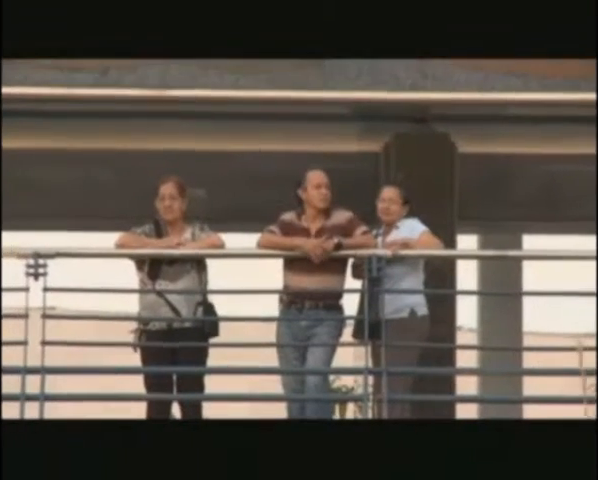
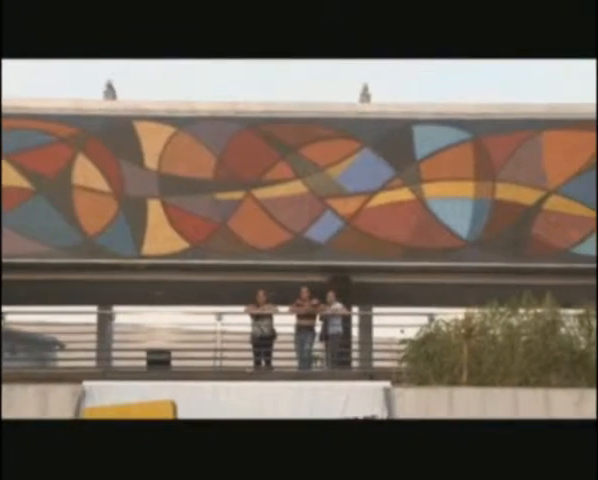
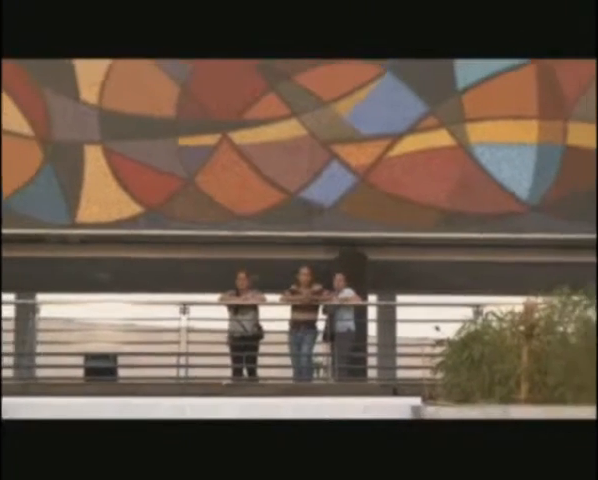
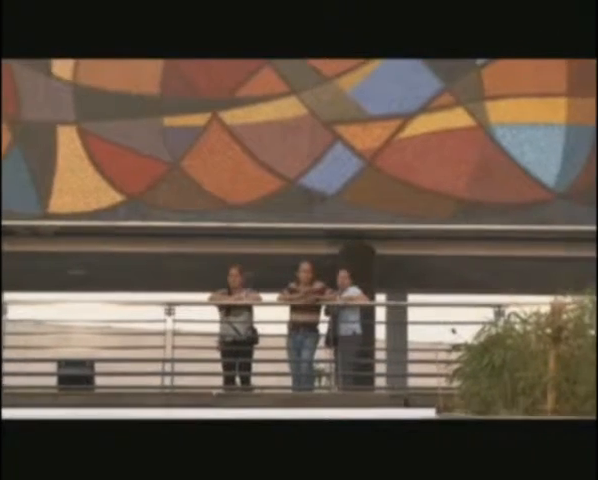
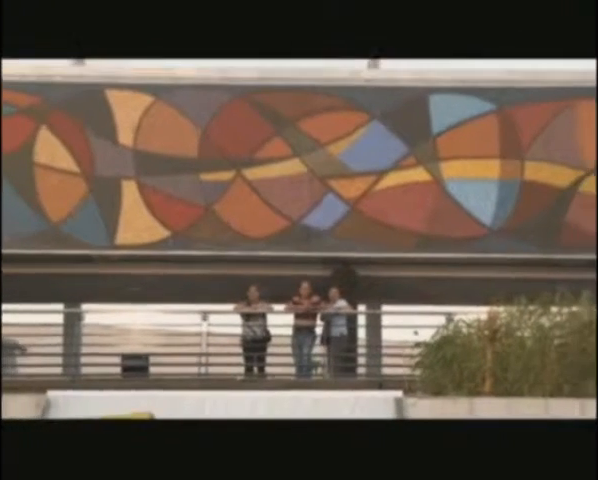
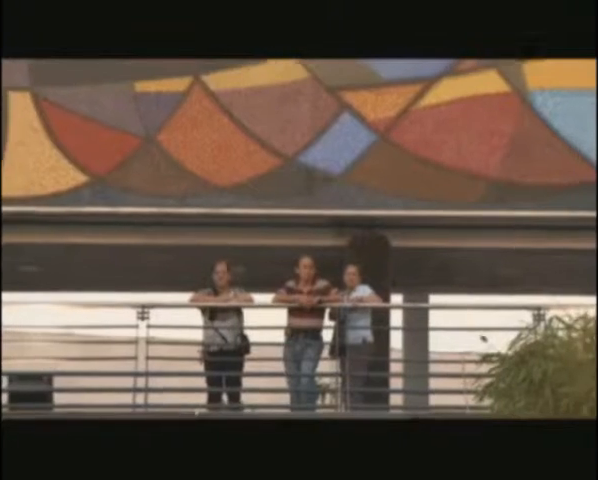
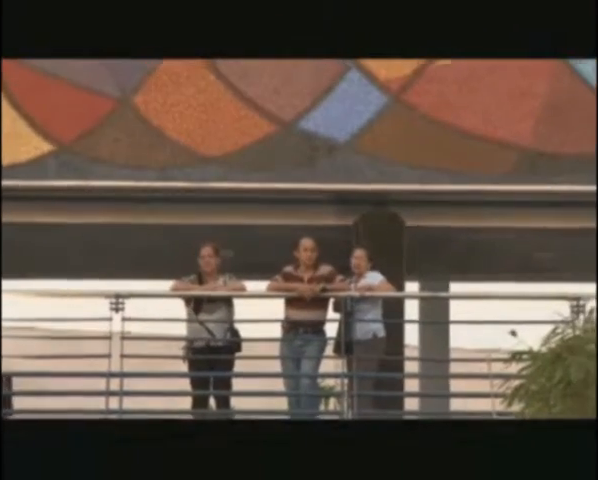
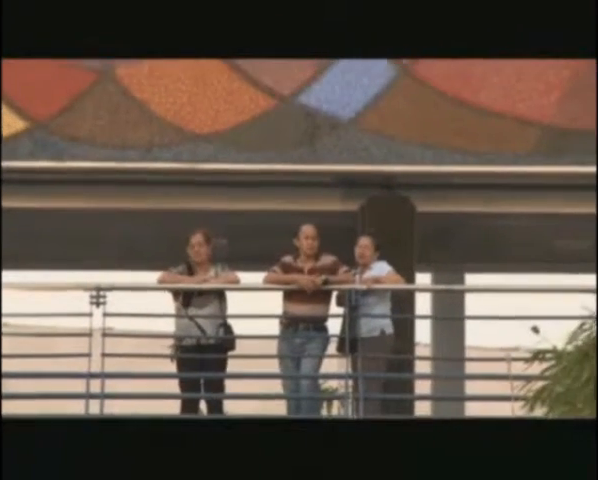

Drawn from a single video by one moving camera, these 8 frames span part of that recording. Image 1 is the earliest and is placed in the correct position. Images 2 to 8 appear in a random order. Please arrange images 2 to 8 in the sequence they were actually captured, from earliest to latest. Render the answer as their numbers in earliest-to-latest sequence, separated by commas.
8, 7, 6, 4, 3, 5, 2
